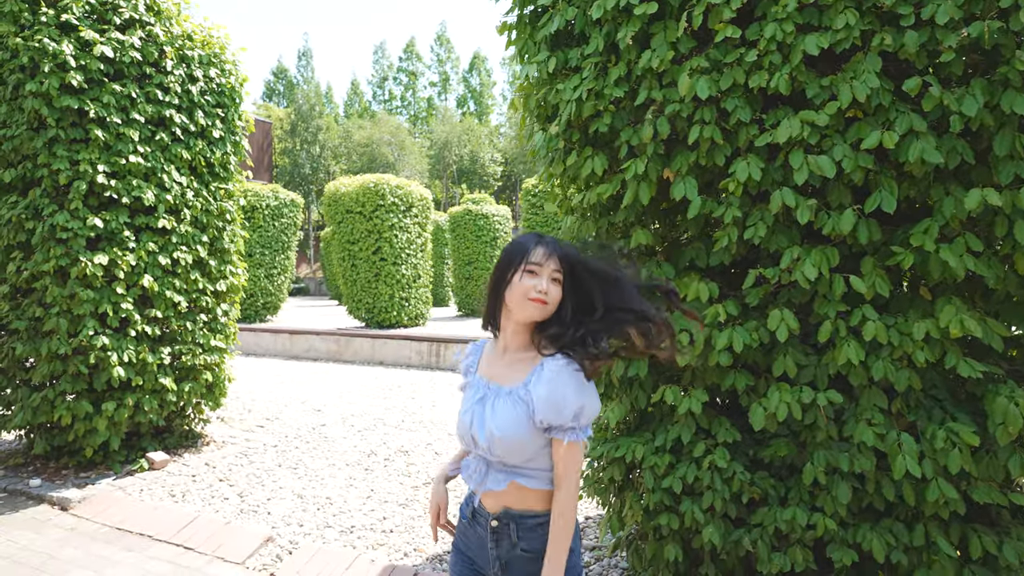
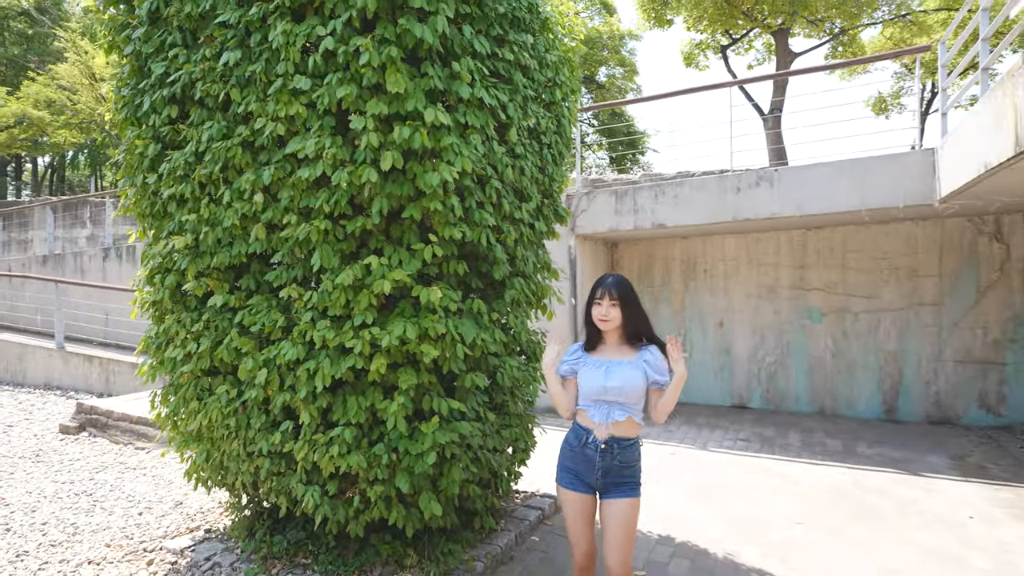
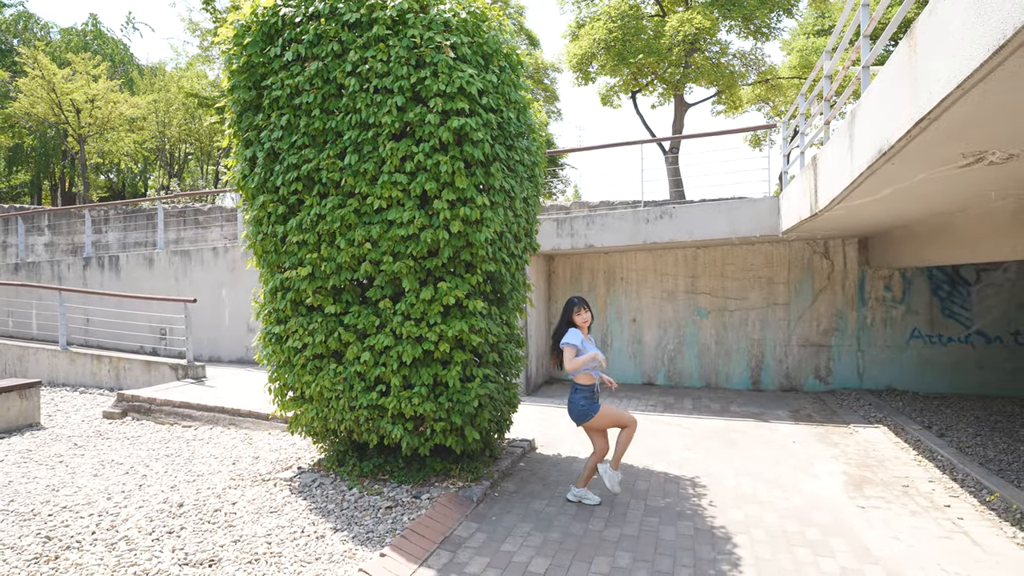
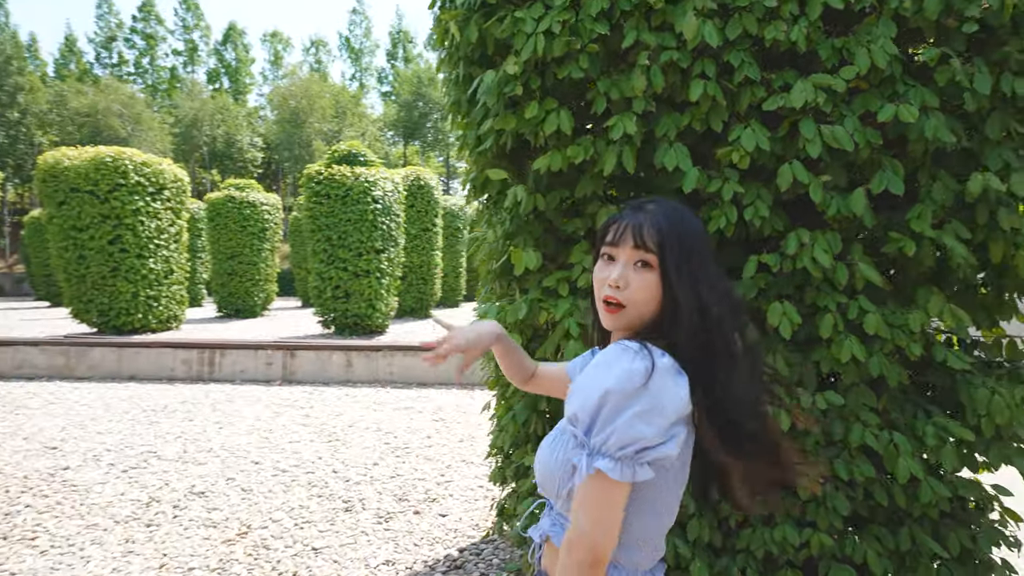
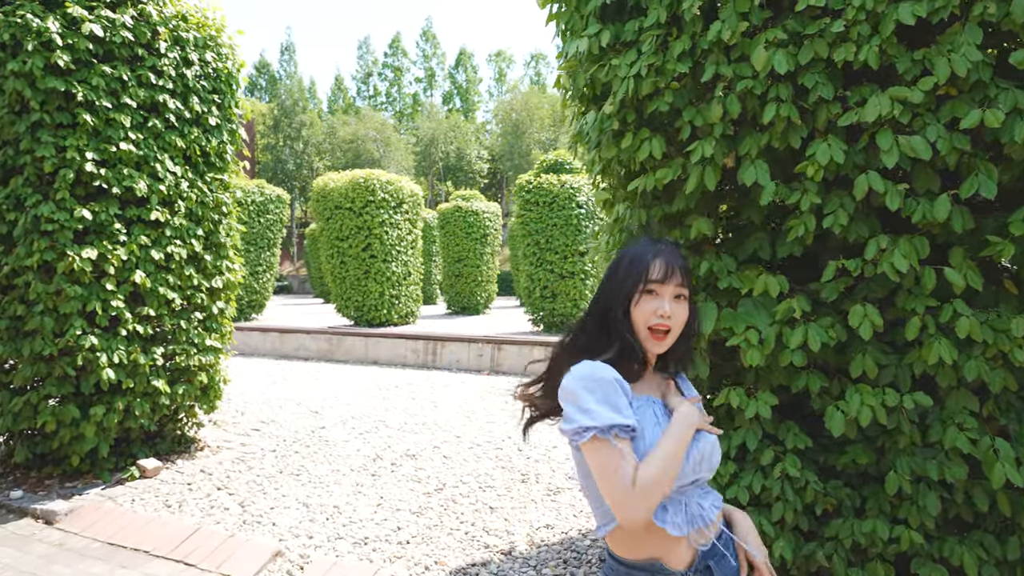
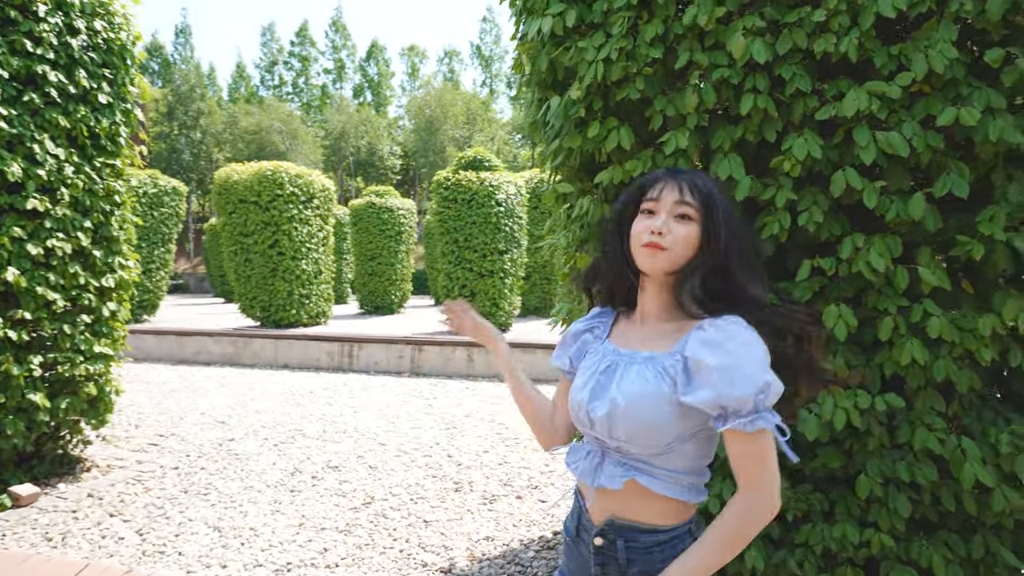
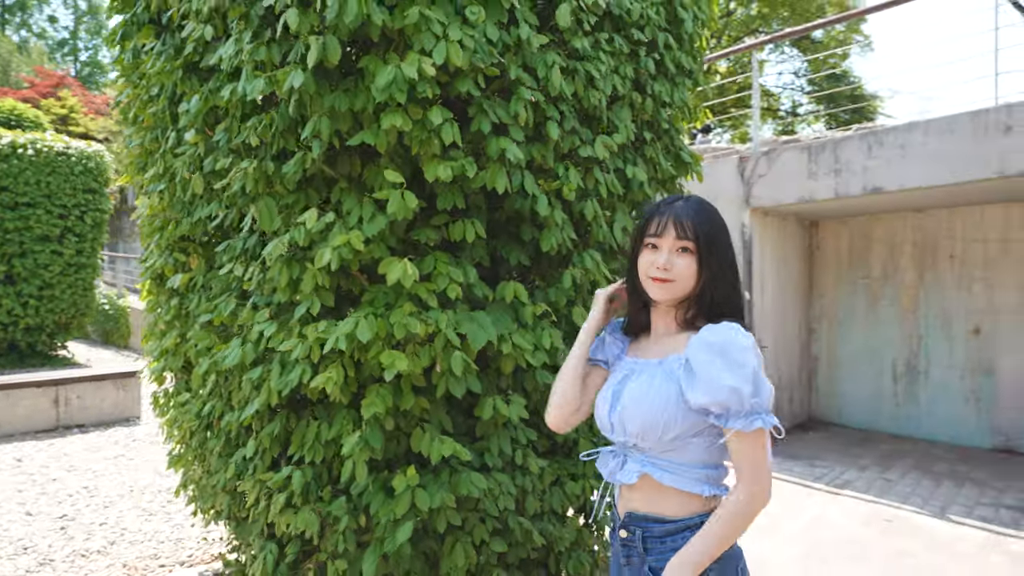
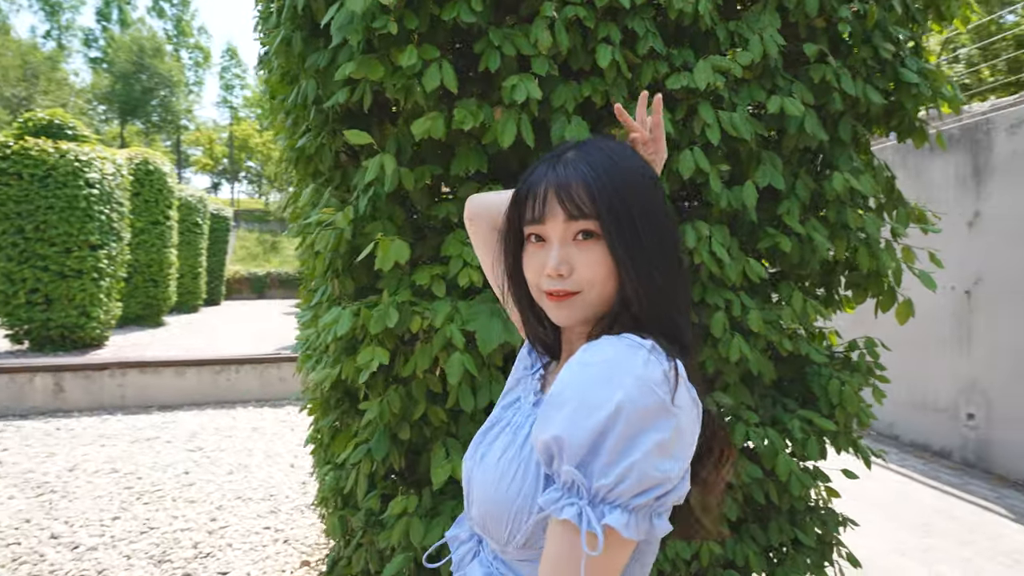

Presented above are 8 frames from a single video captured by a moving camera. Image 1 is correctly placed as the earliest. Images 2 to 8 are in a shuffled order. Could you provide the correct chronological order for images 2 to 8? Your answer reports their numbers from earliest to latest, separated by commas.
5, 6, 4, 8, 7, 2, 3
